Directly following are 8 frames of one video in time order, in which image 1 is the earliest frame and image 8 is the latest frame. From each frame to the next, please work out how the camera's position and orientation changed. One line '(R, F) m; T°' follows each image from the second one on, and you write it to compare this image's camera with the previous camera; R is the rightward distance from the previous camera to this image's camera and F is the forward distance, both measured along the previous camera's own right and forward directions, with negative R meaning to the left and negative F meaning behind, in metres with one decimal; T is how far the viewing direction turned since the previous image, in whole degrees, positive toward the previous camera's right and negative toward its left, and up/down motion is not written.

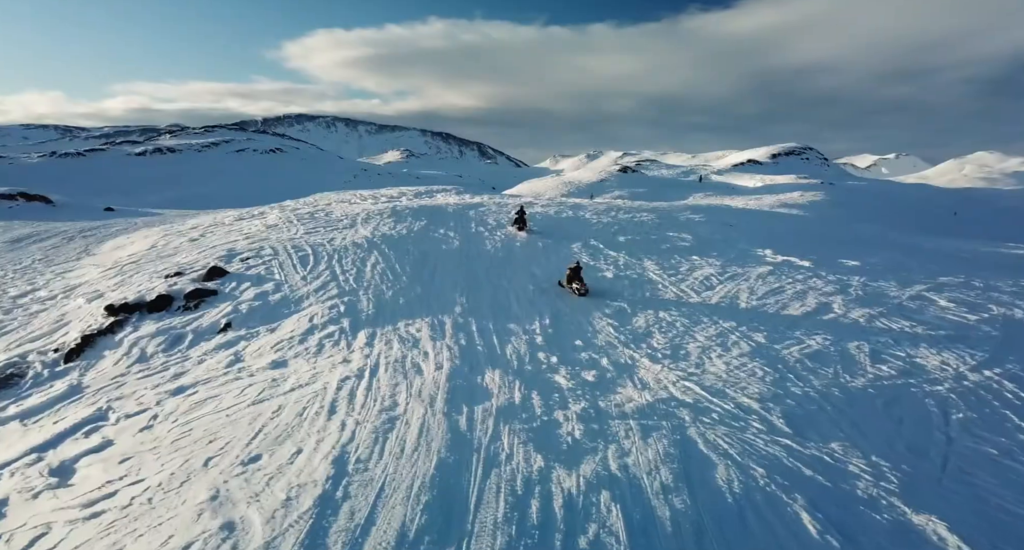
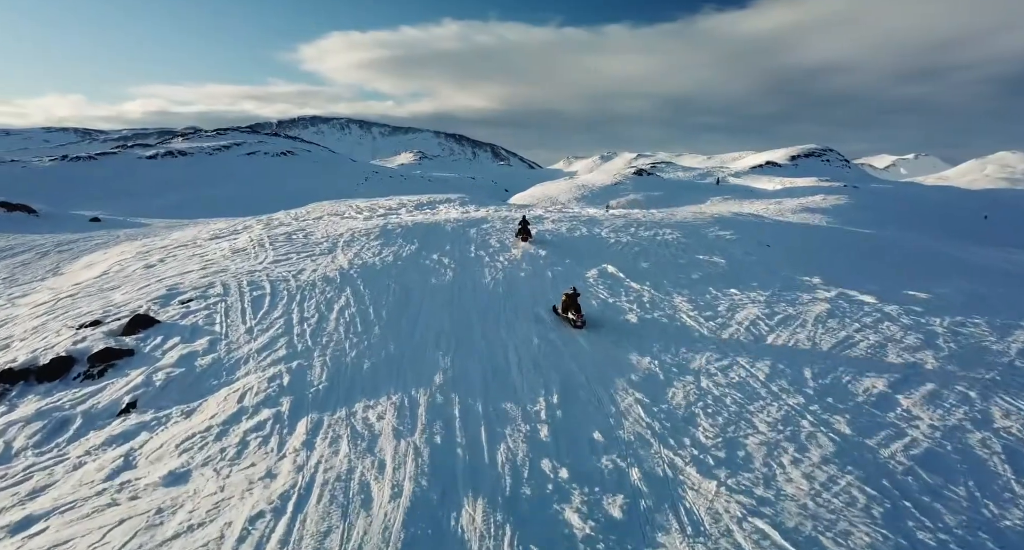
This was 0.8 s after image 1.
(+0.2, +2.4) m; -2°
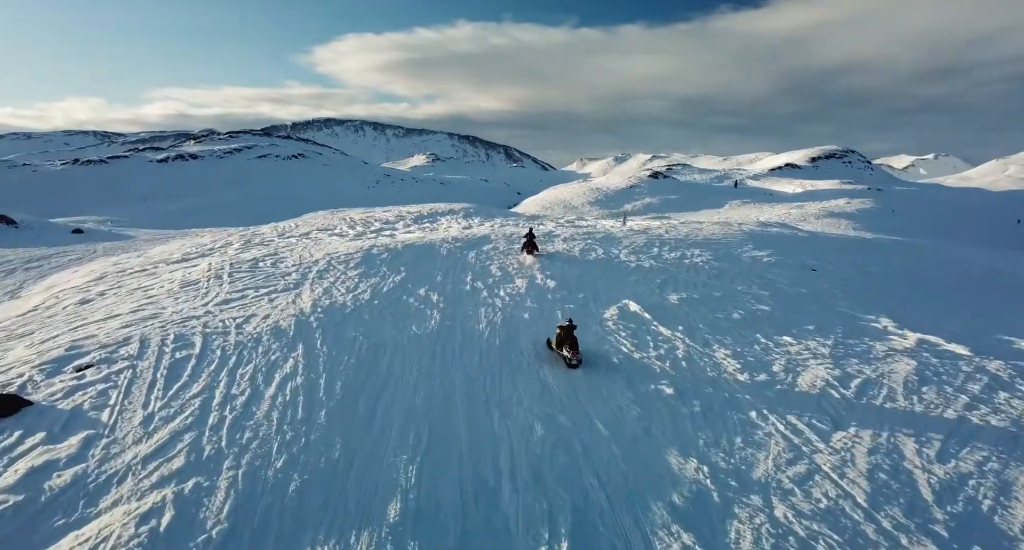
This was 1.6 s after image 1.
(+0.3, +2.4) m; -2°
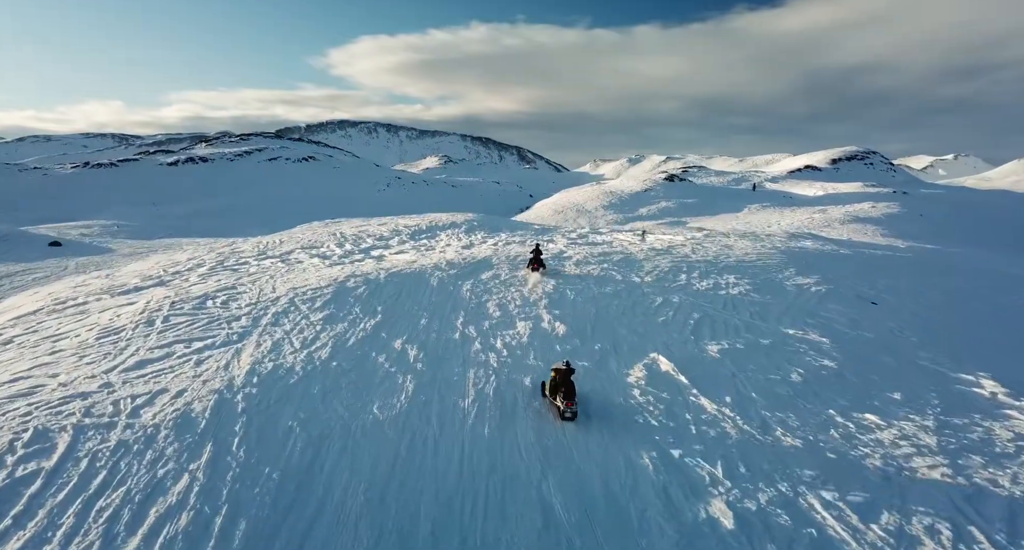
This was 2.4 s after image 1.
(+0.3, +2.5) m; -2°
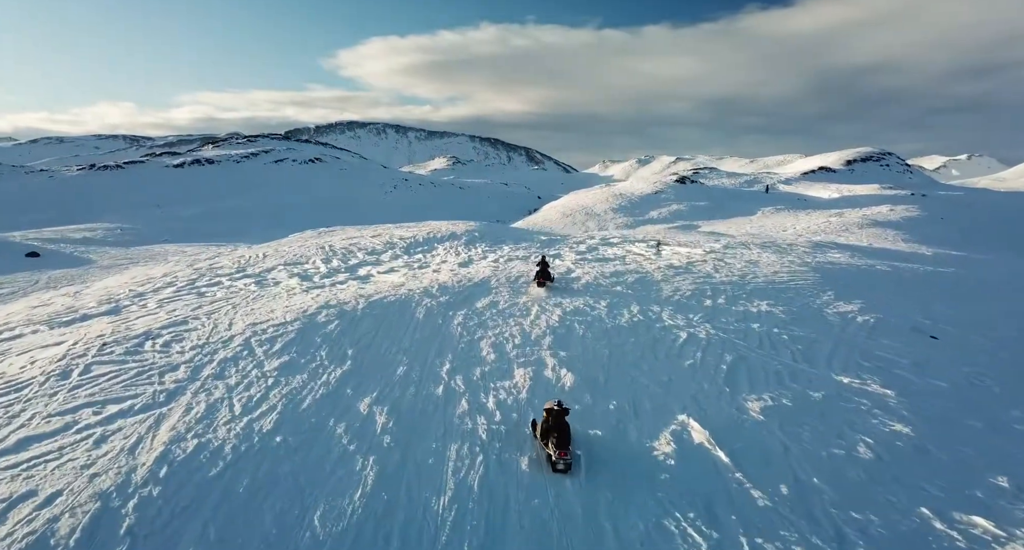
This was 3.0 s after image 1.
(+0.2, +1.9) m; -1°
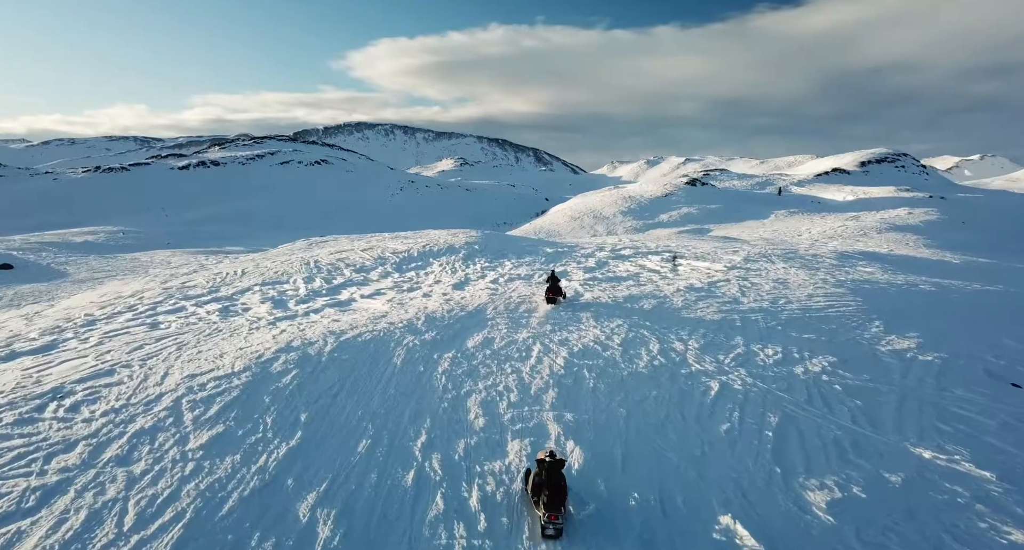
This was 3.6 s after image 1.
(+0.2, +2.0) m; -1°
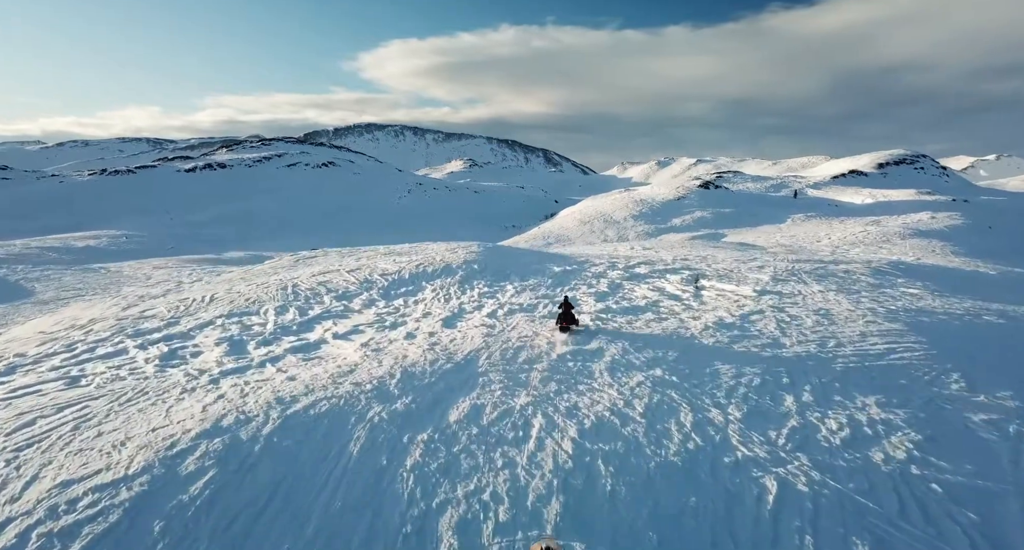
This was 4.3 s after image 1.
(+0.3, +2.3) m; -1°
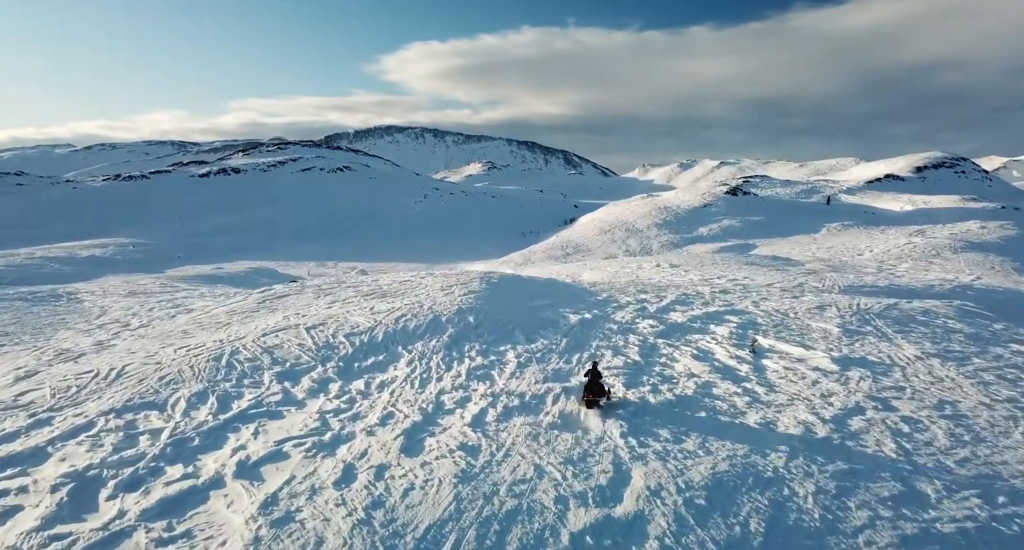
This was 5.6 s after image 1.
(+0.5, +4.4) m; -2°
